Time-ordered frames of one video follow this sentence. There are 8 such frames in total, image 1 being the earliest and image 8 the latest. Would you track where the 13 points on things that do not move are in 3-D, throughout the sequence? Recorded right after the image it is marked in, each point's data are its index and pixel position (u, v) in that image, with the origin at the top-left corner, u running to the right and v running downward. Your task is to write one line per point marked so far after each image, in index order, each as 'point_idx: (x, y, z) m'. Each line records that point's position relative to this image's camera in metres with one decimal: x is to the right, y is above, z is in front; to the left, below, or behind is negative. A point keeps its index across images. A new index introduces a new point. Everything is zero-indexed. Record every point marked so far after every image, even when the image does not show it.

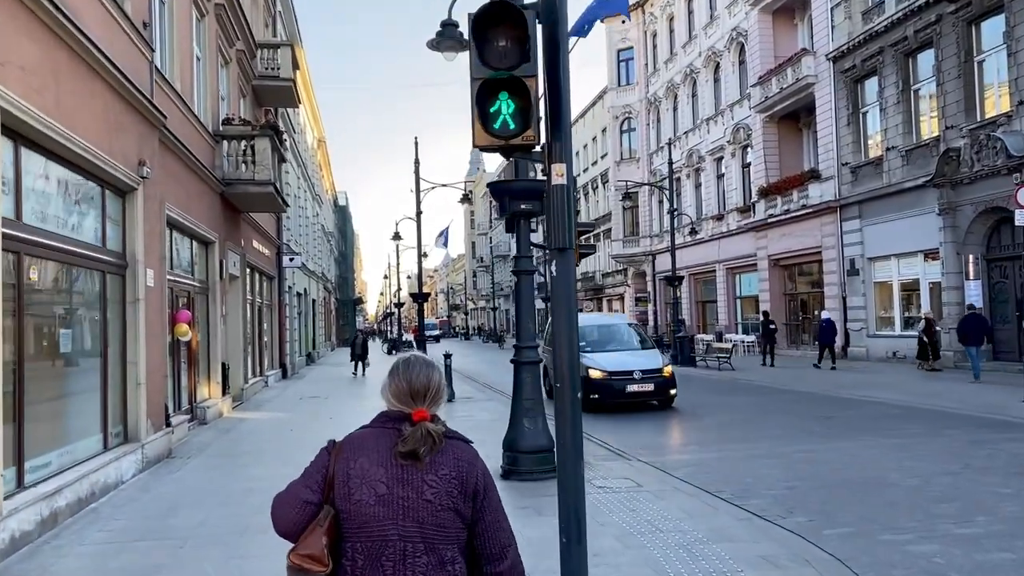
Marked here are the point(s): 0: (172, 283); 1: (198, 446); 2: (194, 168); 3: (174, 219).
0: (-5.6, +0.1, +12.6) m
1: (-4.7, -2.4, +11.8) m
2: (-5.7, +2.2, +13.5) m
3: (-5.4, +1.1, +12.1) m
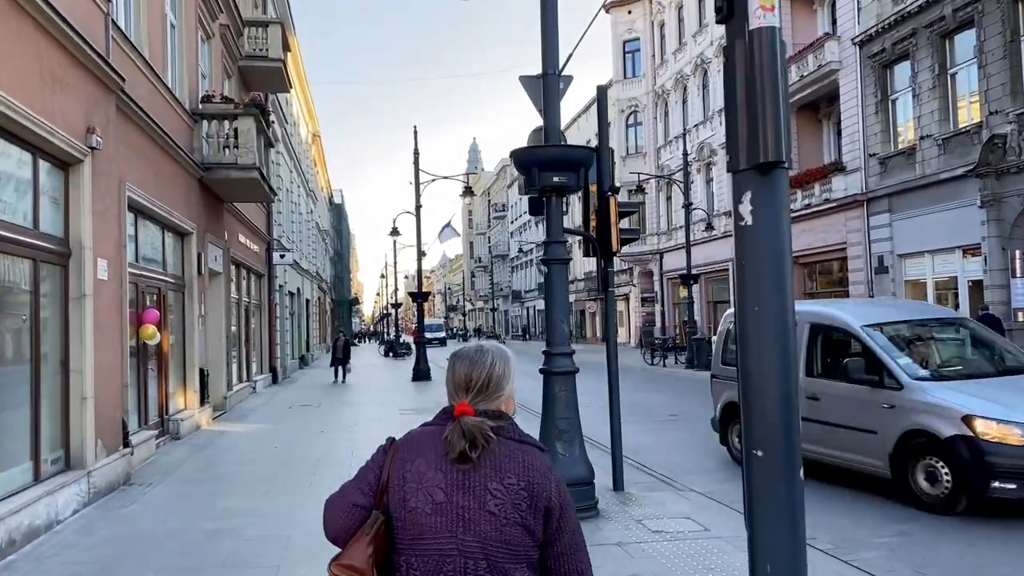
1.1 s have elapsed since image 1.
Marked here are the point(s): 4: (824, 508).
0: (-5.3, +0.1, +10.9) m
1: (-4.5, -2.4, +10.1) m
2: (-5.4, +2.3, +11.8) m
3: (-5.1, +1.2, +10.4) m
4: (+3.0, -2.1, +7.4) m
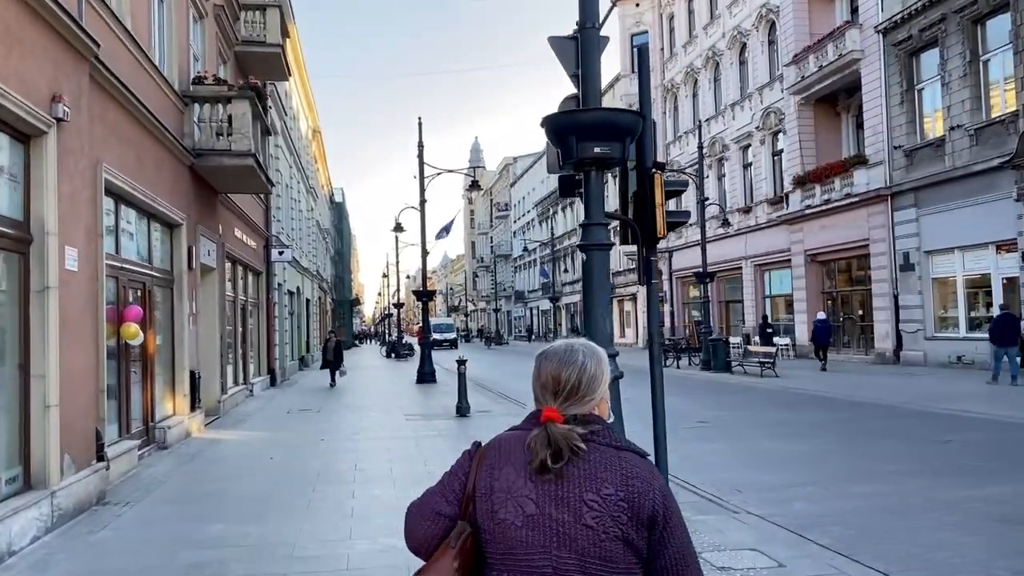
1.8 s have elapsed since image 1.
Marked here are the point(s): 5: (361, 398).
0: (-5.0, +0.2, +9.8) m
1: (-4.2, -2.3, +9.0) m
2: (-5.2, +2.3, +10.8) m
3: (-4.9, +1.3, +9.3) m
4: (+3.3, -2.0, +6.3) m
5: (-3.8, -2.7, +19.1) m
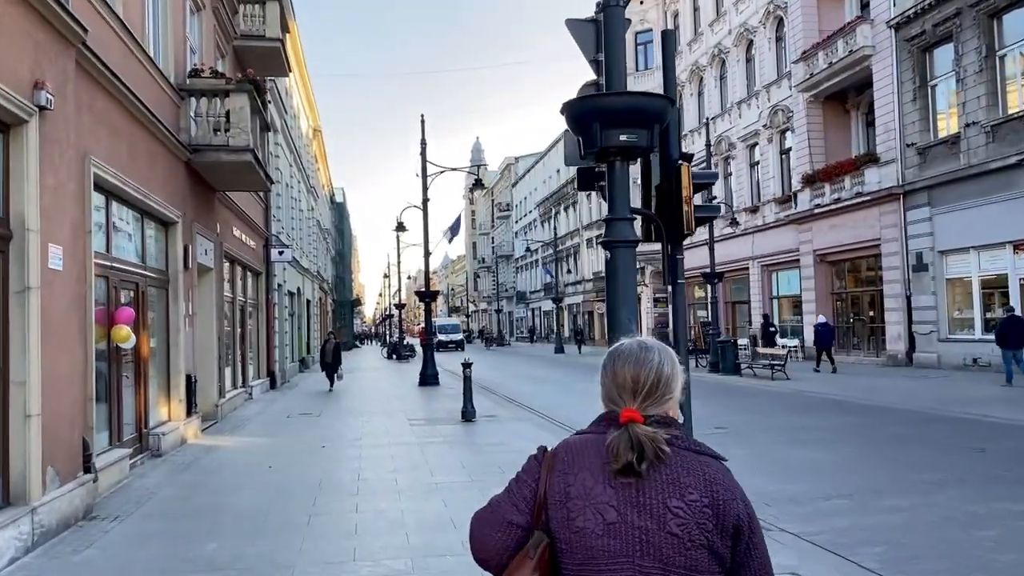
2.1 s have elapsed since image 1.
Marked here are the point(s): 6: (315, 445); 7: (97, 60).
0: (-4.9, +0.2, +9.3) m
1: (-4.1, -2.3, +8.6) m
2: (-5.0, +2.3, +10.3) m
3: (-4.7, +1.3, +8.8) m
4: (+3.4, -2.0, +5.8) m
5: (-3.6, -2.8, +18.6) m
6: (-3.0, -2.4, +11.8) m
7: (-4.5, +2.5, +8.2) m
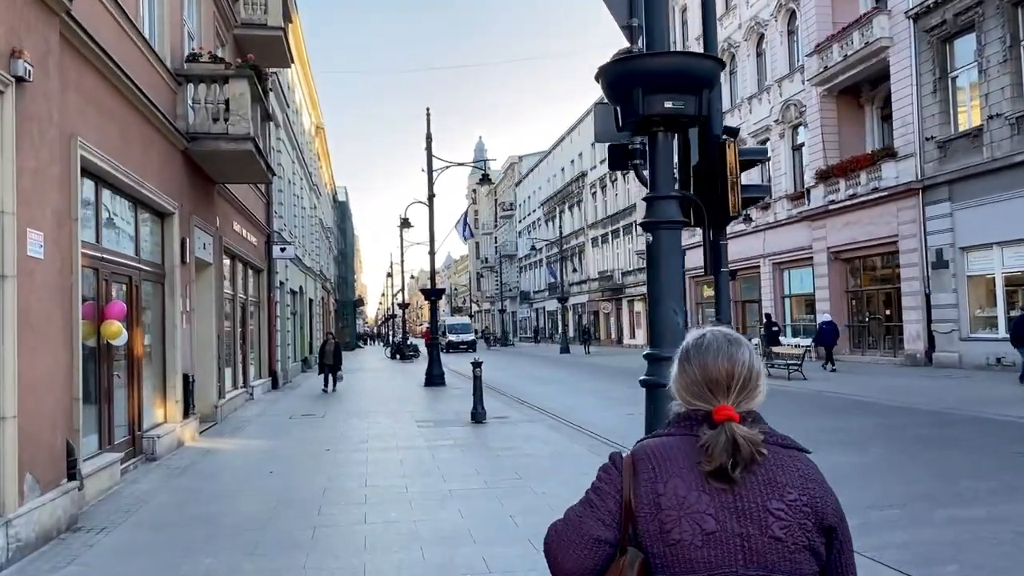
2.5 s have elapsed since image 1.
0: (-4.7, +0.3, +8.7) m
1: (-3.9, -2.2, +8.0) m
2: (-4.8, +2.4, +9.7) m
3: (-4.5, +1.3, +8.2) m
4: (+3.6, -1.9, +5.2) m
5: (-3.4, -2.7, +18.0) m
6: (-2.8, -2.3, +11.1) m
7: (-4.3, +2.5, +7.6) m
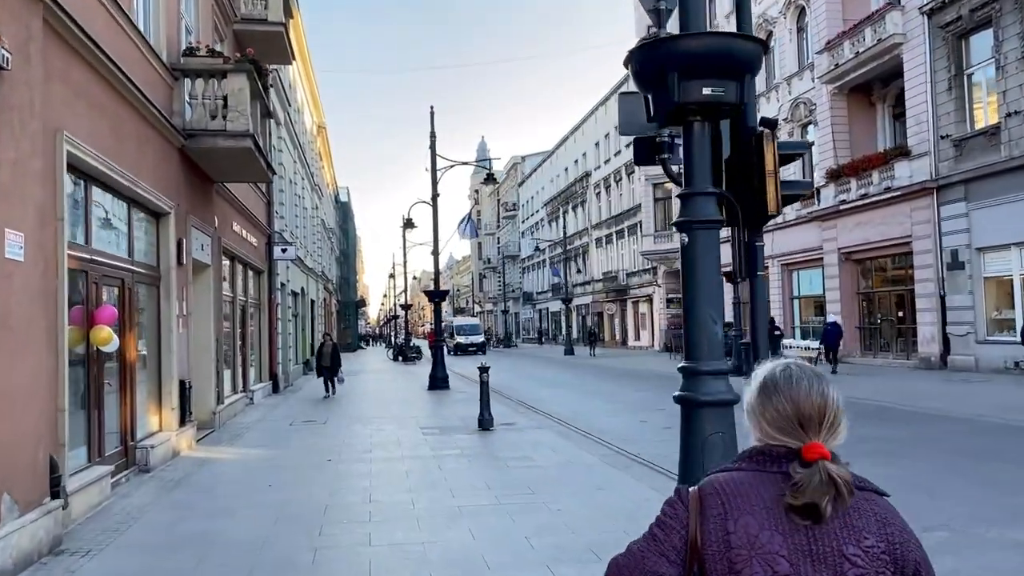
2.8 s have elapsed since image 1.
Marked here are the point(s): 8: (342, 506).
0: (-4.6, +0.3, +8.3) m
1: (-3.7, -2.2, +7.5) m
2: (-4.7, +2.4, +9.2) m
3: (-4.4, +1.3, +7.8) m
4: (+3.7, -2.0, +4.7) m
5: (-3.3, -2.7, +17.5) m
6: (-2.7, -2.4, +10.7) m
7: (-4.1, +2.5, +7.2) m
8: (-1.8, -2.2, +7.9) m
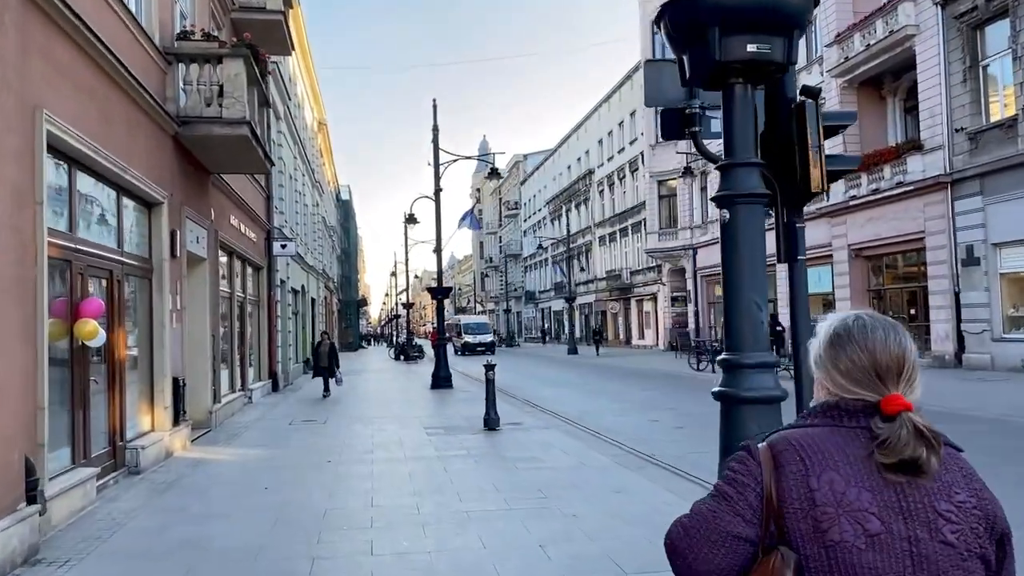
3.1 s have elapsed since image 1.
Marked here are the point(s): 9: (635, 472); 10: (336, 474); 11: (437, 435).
0: (-4.5, +0.3, +7.8) m
1: (-3.6, -2.2, +7.0) m
2: (-4.6, +2.5, +8.8) m
3: (-4.3, +1.4, +7.3) m
4: (+3.8, -1.9, +4.2) m
5: (-3.1, -2.6, +17.0) m
6: (-2.6, -2.3, +10.2) m
7: (-4.0, +2.6, +6.7) m
8: (-1.6, -2.1, +7.4) m
9: (+1.5, -2.2, +9.0) m
10: (-2.1, -2.2, +9.2) m
11: (-1.2, -2.4, +12.3) m
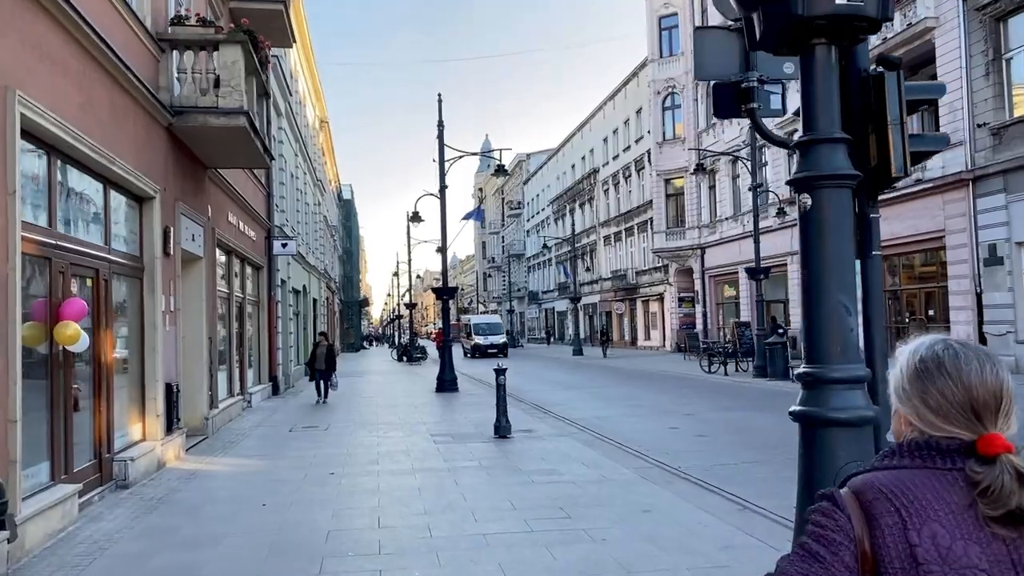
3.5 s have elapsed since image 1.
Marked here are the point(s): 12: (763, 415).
0: (-4.3, +0.3, +7.1) m
1: (-3.4, -2.2, +6.4) m
2: (-4.4, +2.5, +8.1) m
3: (-4.1, +1.4, +6.6) m
4: (+4.0, -1.9, +3.5) m
5: (-2.9, -2.6, +16.4) m
6: (-2.4, -2.3, +9.5) m
7: (-3.8, +2.6, +6.1) m
8: (-1.5, -2.1, +6.7) m
9: (+1.6, -2.2, +8.4) m
10: (-1.9, -2.2, +8.5) m
11: (-1.0, -2.4, +11.6) m
12: (+4.8, -2.4, +14.3) m
